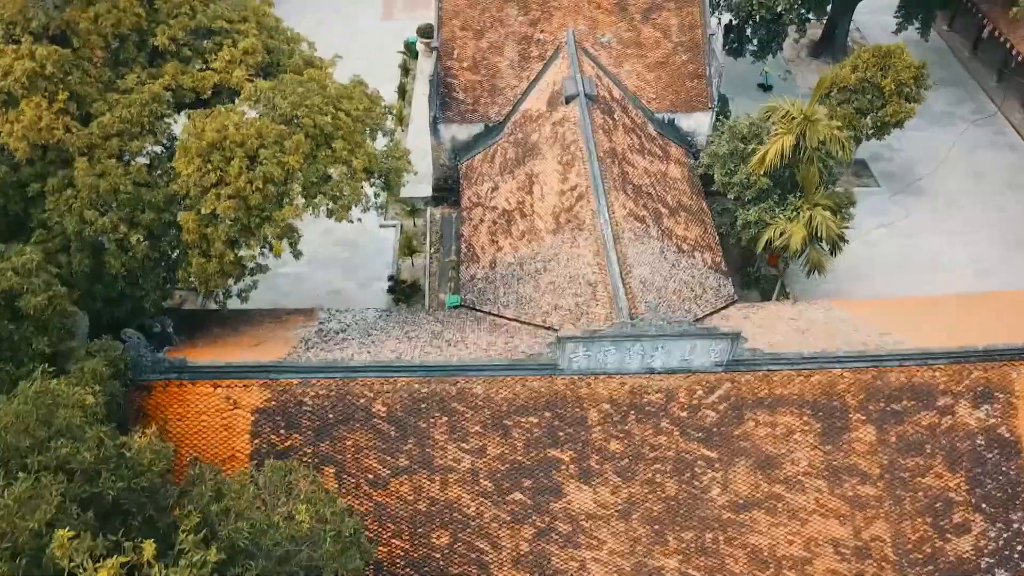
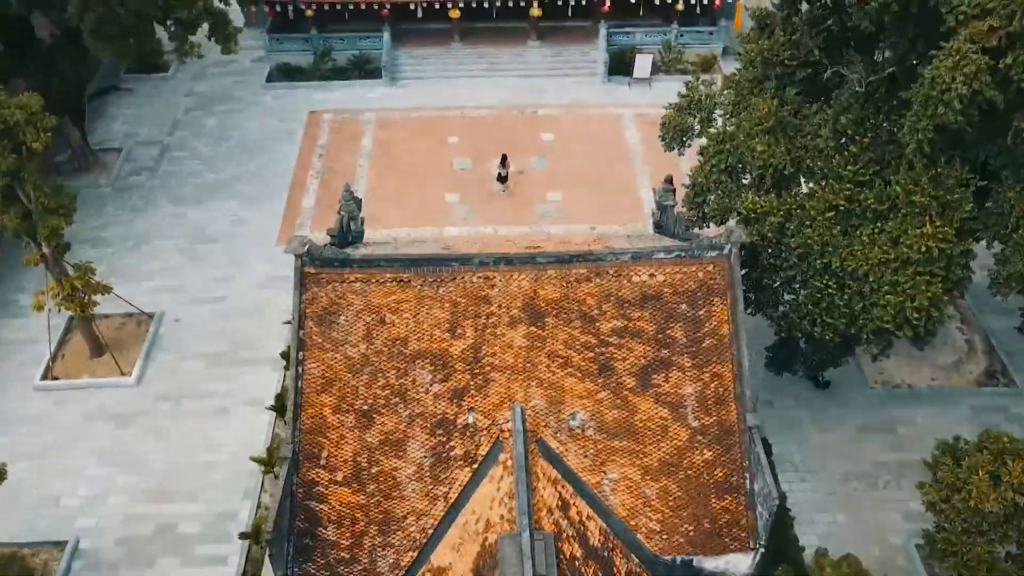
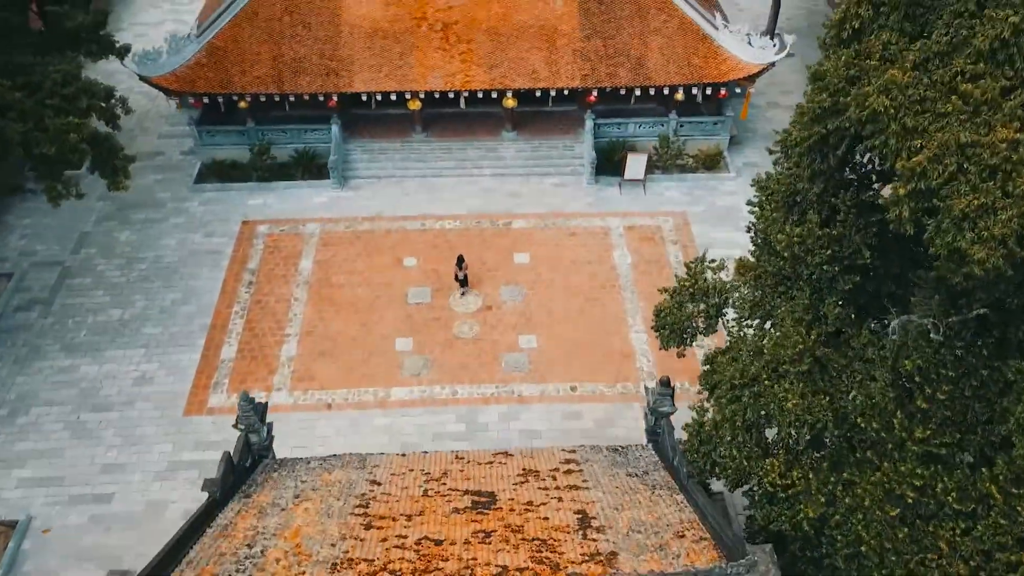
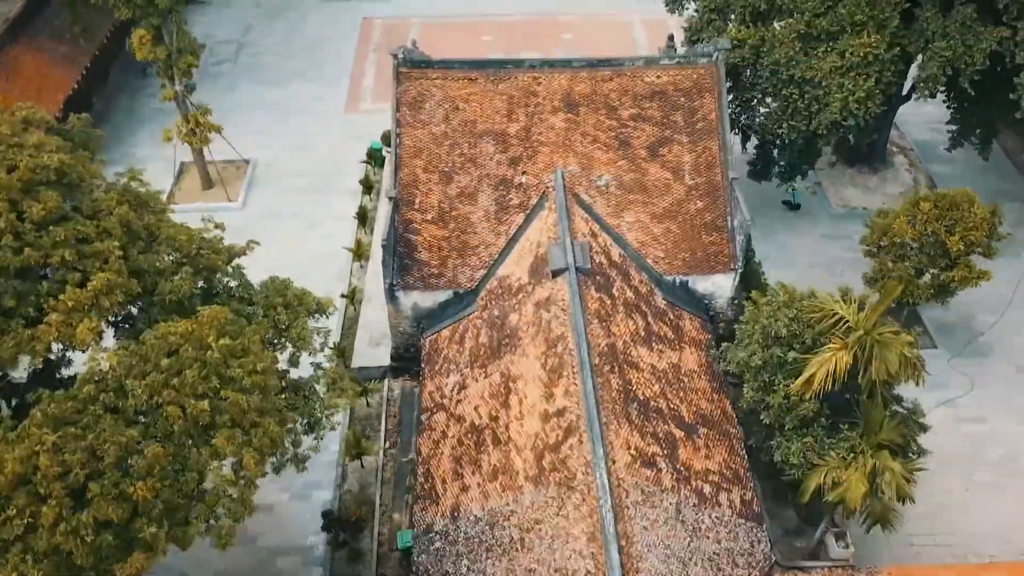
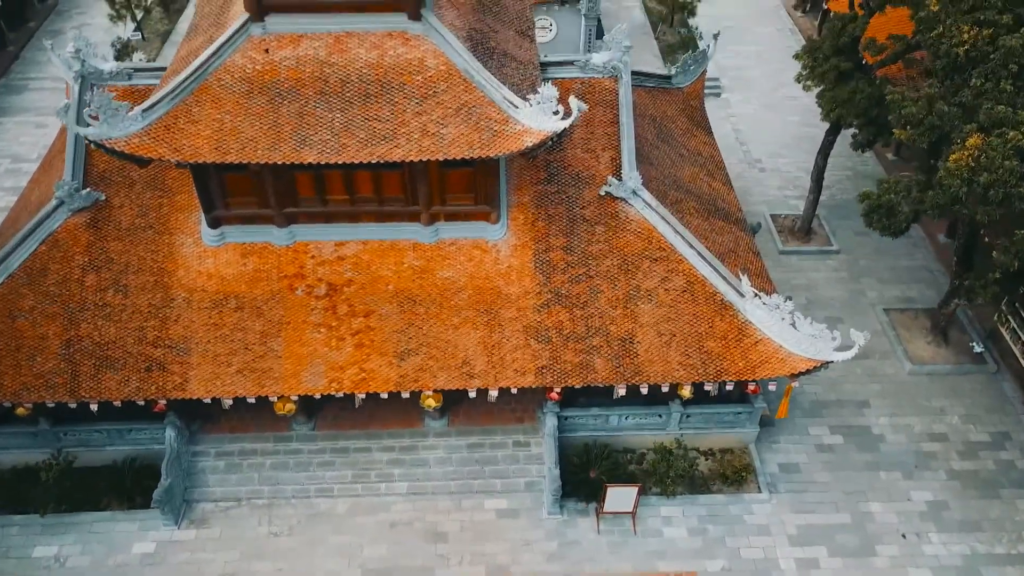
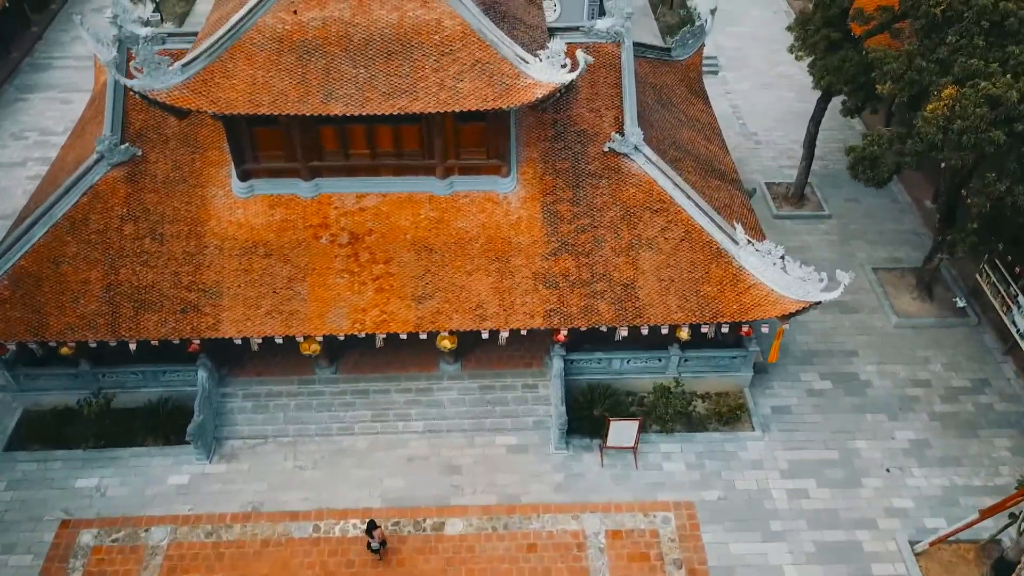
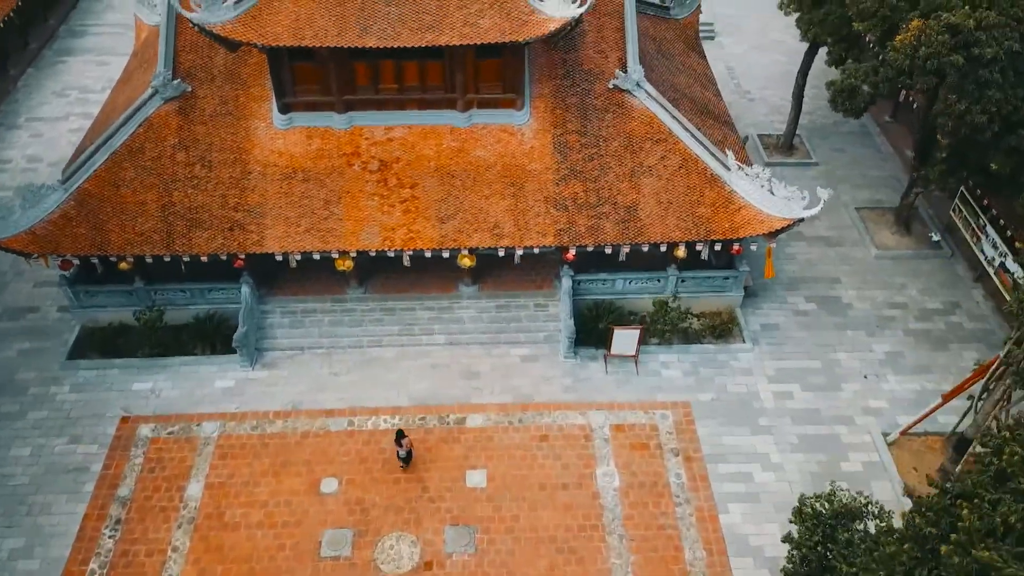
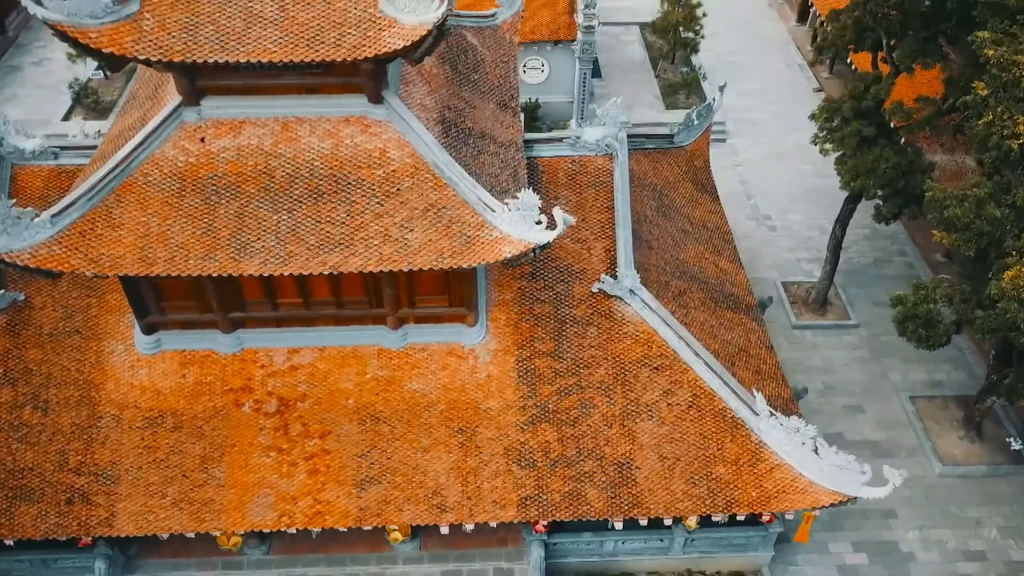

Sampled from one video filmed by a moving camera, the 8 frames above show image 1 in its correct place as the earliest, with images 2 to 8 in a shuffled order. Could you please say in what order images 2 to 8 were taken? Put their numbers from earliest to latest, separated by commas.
4, 2, 3, 7, 6, 5, 8
